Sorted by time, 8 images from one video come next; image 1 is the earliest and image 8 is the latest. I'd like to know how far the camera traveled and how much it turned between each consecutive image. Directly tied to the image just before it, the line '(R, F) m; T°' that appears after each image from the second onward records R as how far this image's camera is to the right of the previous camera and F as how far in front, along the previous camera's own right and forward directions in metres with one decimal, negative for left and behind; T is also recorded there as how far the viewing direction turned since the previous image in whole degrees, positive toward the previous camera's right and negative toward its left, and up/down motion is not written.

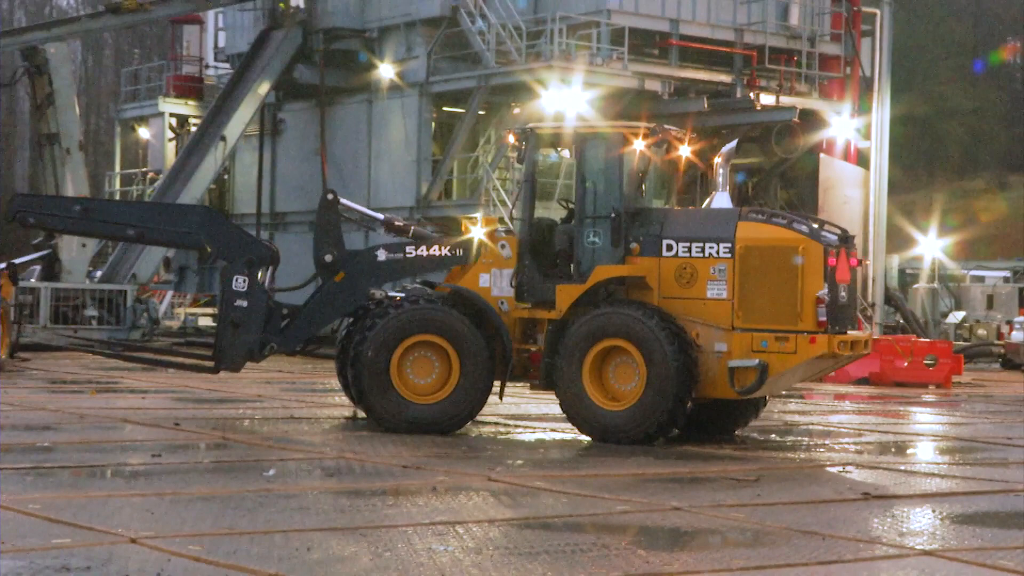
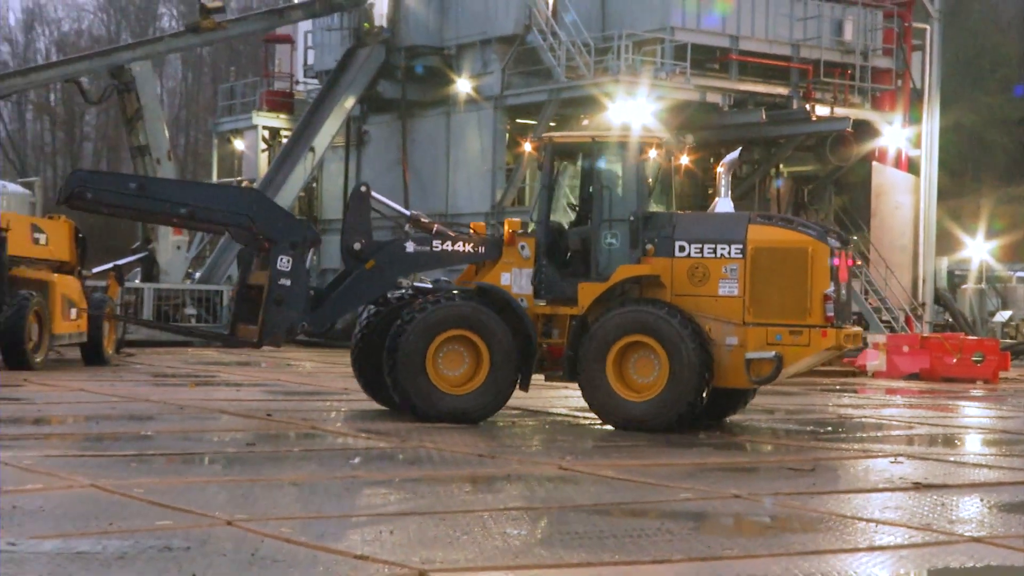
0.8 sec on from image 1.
(-0.1, -0.4) m; -2°
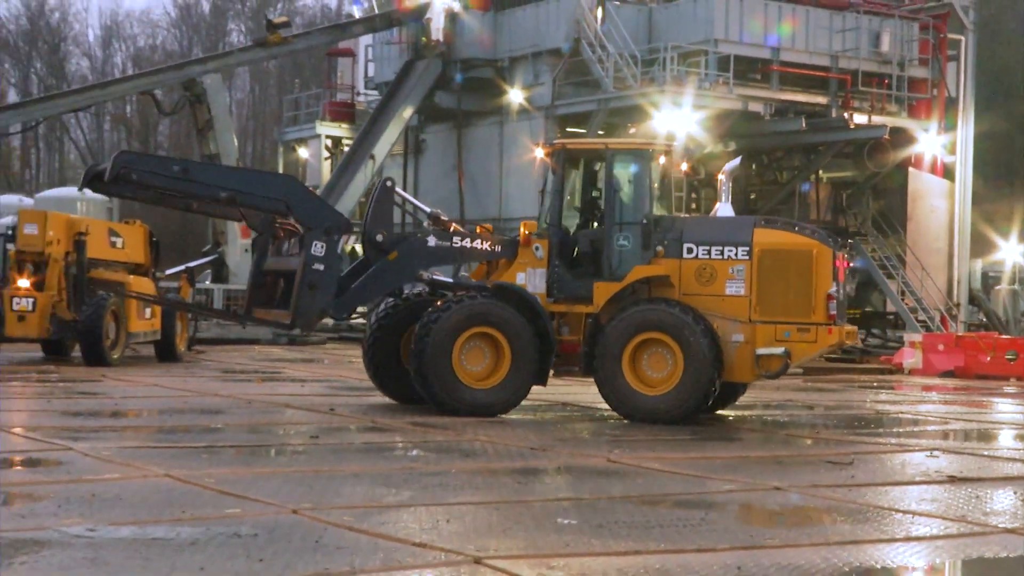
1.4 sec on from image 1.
(-0.1, -0.3) m; -2°
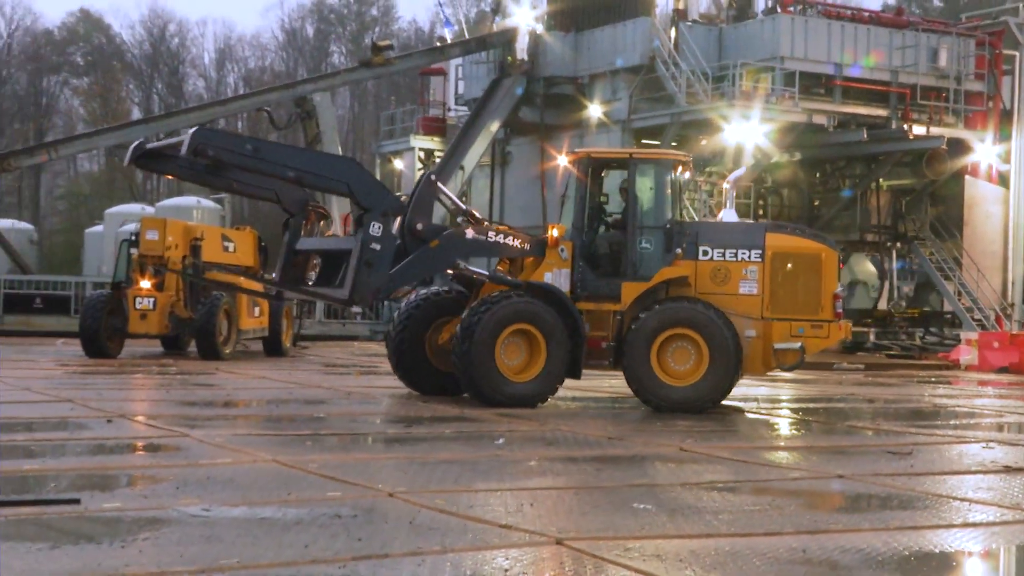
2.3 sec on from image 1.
(-0.1, -0.5) m; -3°
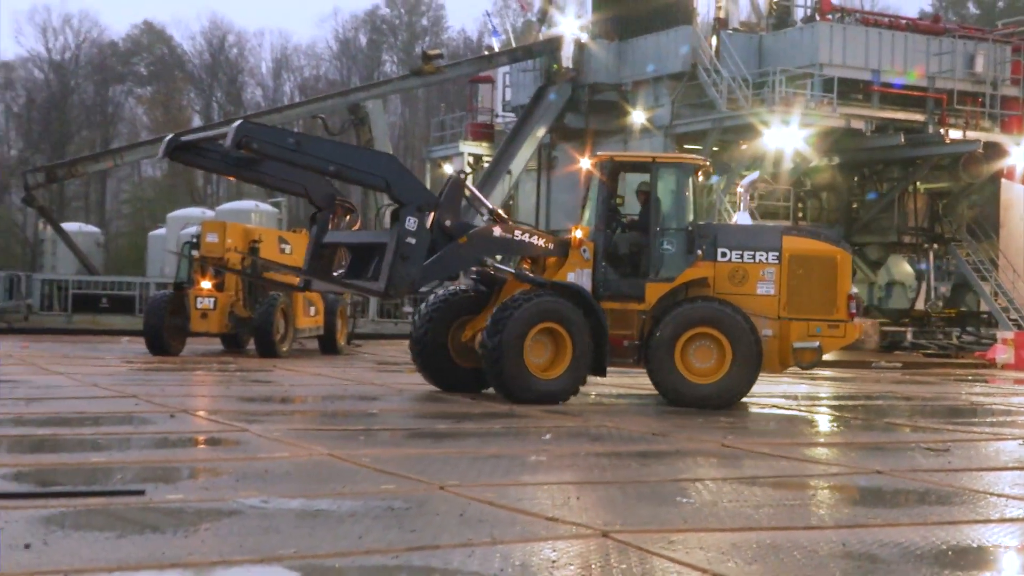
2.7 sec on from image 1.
(0.0, -0.2) m; -2°
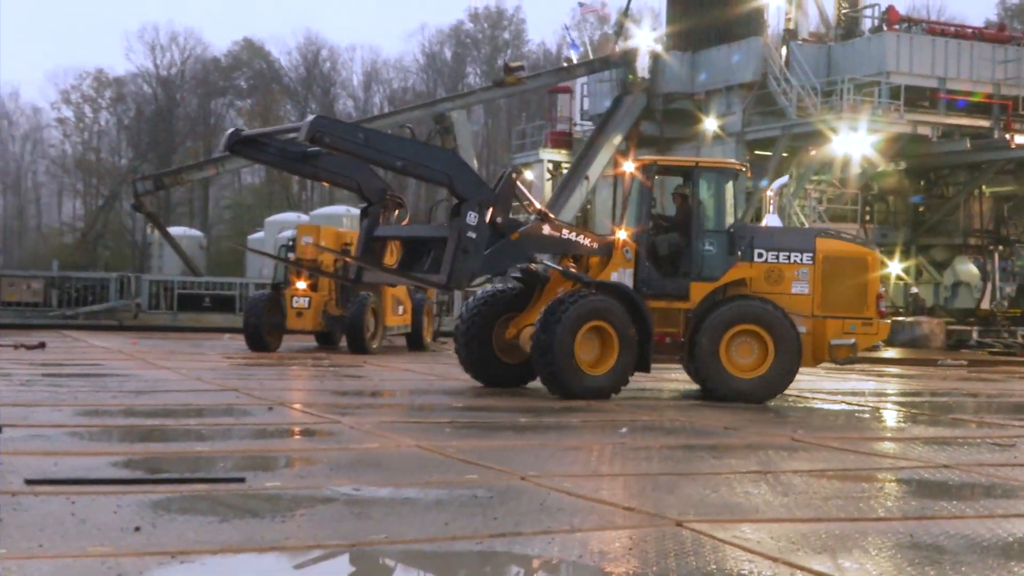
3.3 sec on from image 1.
(0.0, -0.4) m; -3°
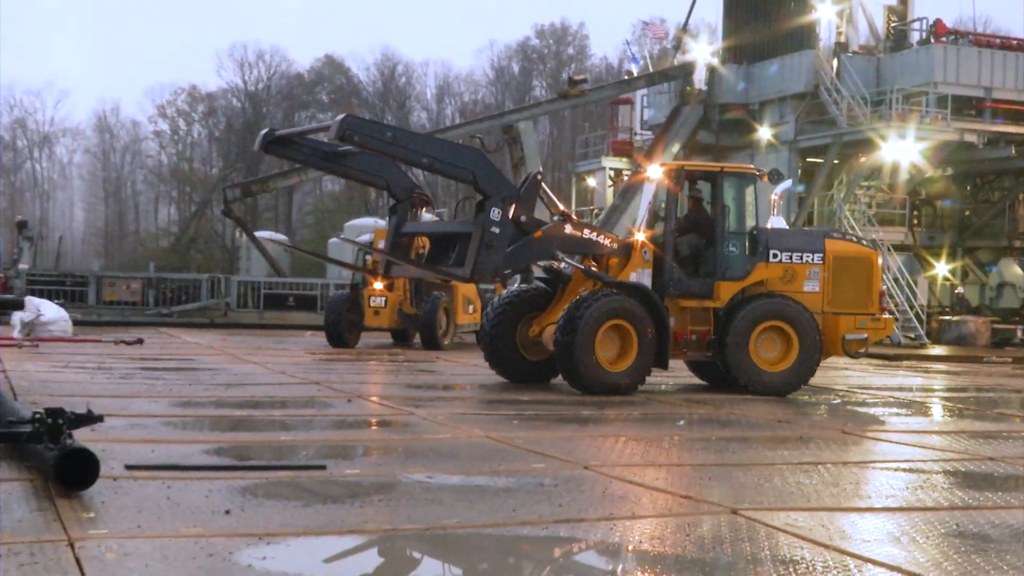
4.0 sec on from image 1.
(0.0, -0.5) m; -3°
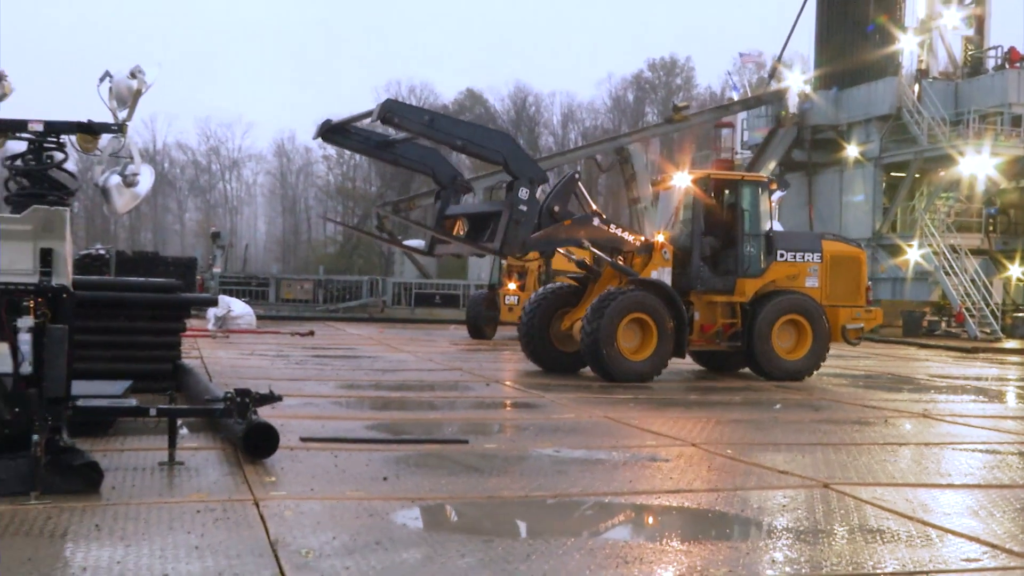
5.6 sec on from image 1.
(+0.3, -1.2) m; -6°
